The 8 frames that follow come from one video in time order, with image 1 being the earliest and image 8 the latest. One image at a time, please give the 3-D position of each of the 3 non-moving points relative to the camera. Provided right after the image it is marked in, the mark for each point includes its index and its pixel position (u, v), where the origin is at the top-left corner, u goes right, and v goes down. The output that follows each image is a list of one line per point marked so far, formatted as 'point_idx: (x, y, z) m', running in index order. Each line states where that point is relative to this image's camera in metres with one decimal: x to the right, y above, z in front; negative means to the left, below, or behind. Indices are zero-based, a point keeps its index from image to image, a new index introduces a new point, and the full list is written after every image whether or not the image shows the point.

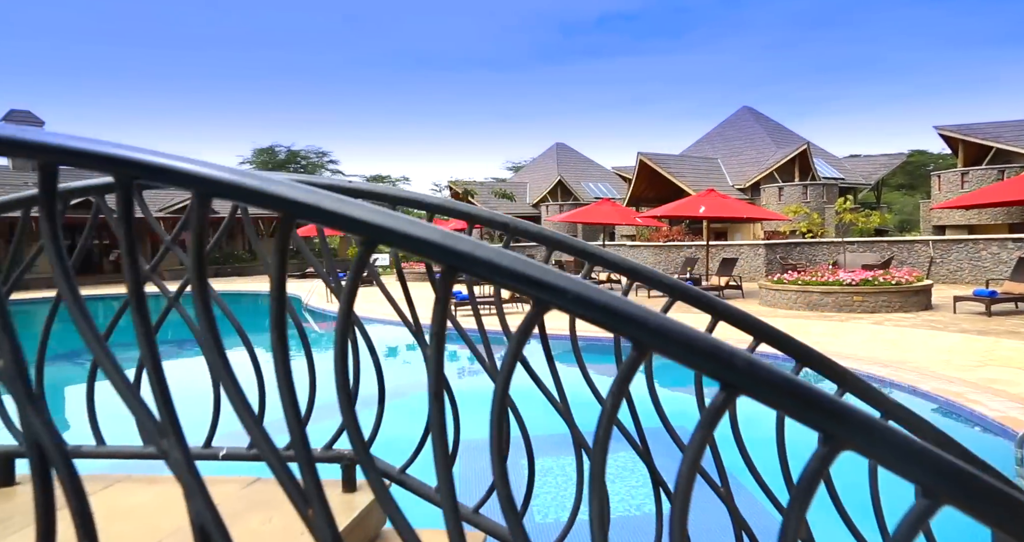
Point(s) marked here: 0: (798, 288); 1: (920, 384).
0: (+6.3, -0.4, +14.2) m
1: (+5.4, -1.5, +8.4) m
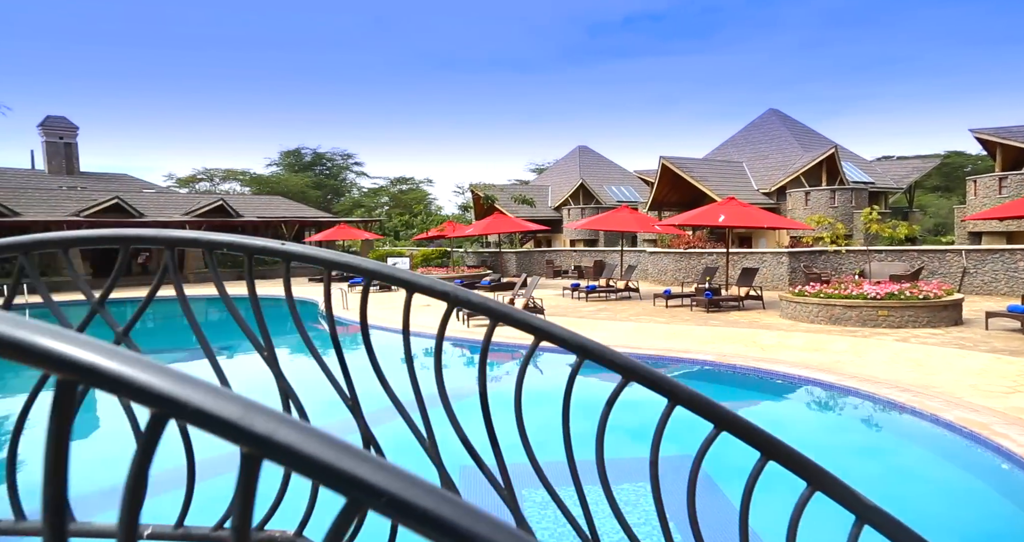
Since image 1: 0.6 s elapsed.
0: (+6.6, -0.6, +13.7) m
1: (+5.4, -1.8, +8.0) m
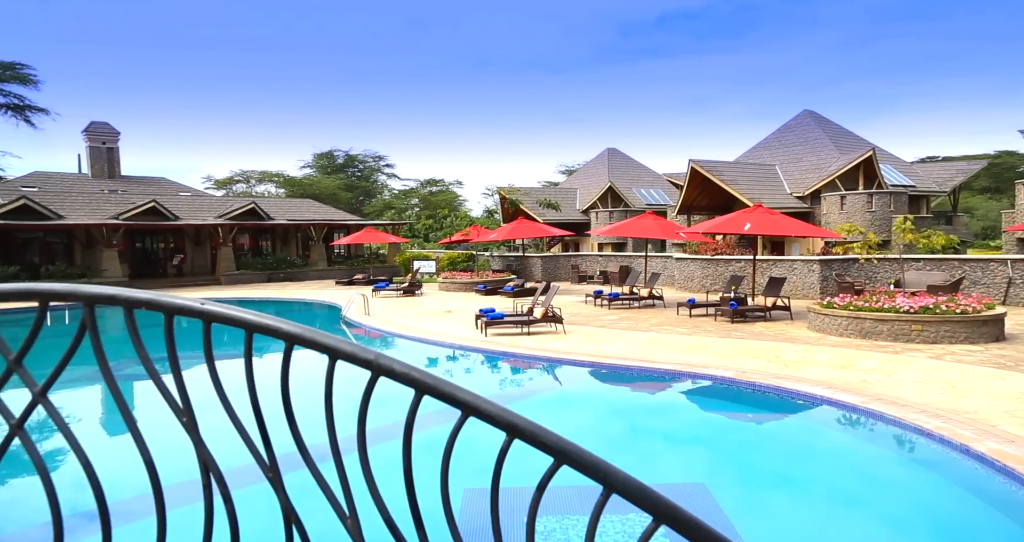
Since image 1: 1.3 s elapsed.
0: (+7.0, -0.9, +13.2) m
1: (+5.5, -2.0, +7.6) m
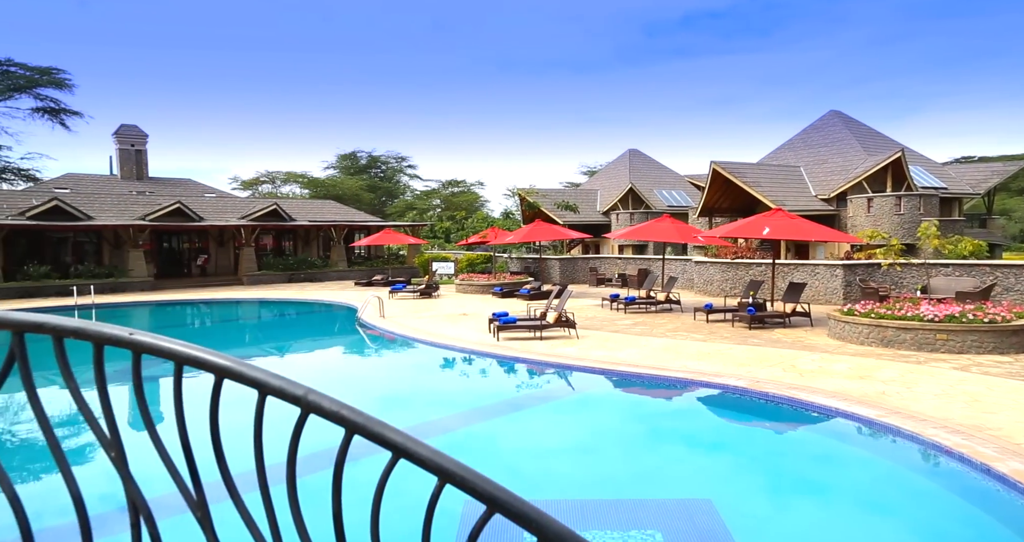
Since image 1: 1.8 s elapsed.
0: (+7.2, -1.0, +12.8) m
1: (+5.4, -2.2, +7.2) m
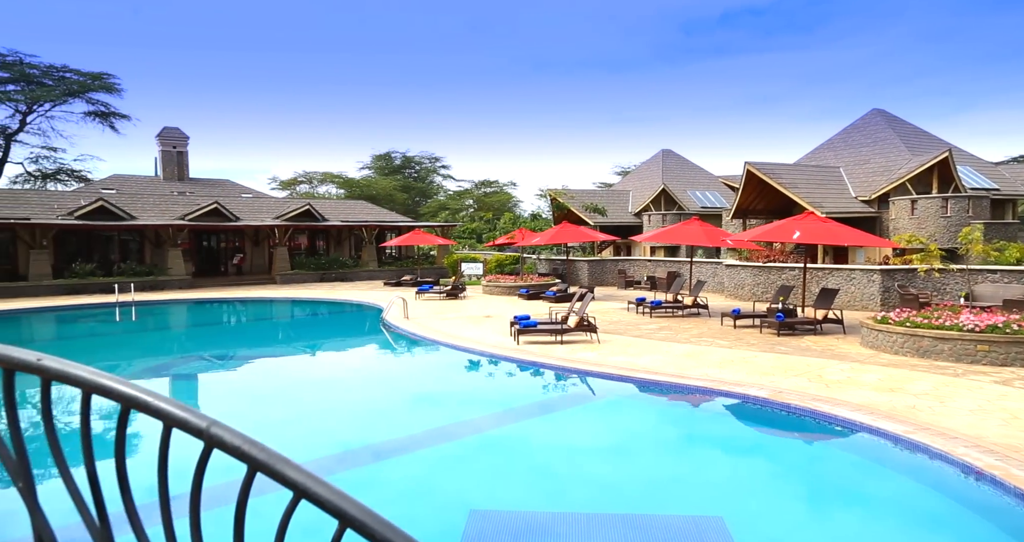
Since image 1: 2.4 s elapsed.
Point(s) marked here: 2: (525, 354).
0: (+7.5, -1.1, +12.2) m
1: (+5.4, -2.3, +6.8) m
2: (+0.3, -1.8, +13.7) m
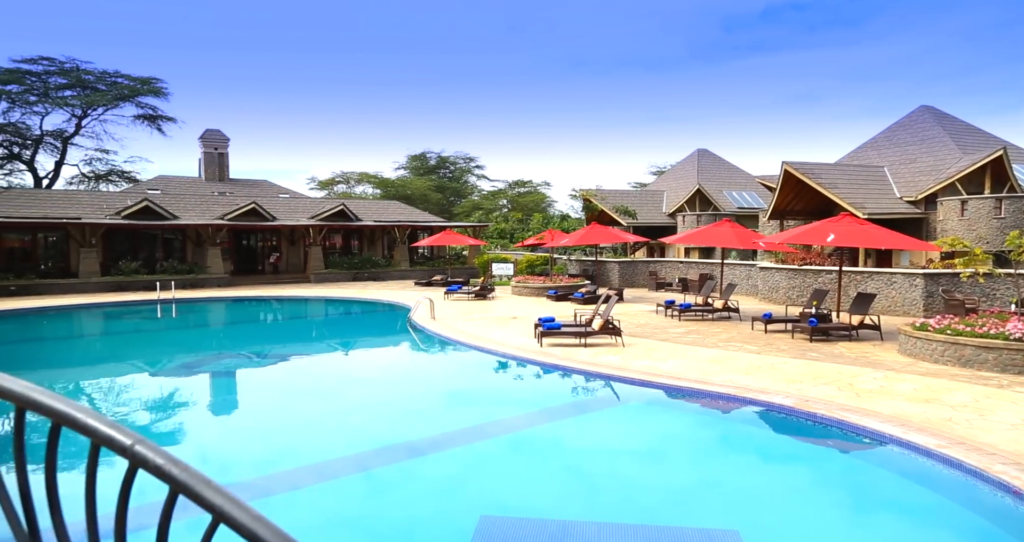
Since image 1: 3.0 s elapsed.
0: (+7.9, -1.2, +11.6) m
1: (+5.5, -2.4, +6.3) m
2: (+0.8, -1.8, +13.6) m
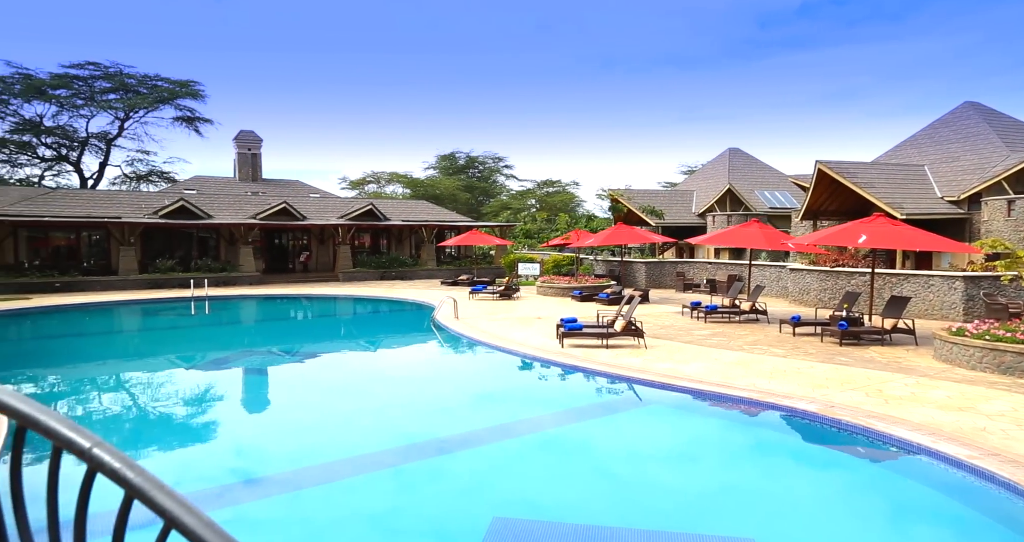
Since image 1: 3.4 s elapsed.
0: (+8.3, -1.3, +11.1) m
1: (+5.5, -2.4, +5.9) m
2: (+1.2, -1.8, +13.4) m
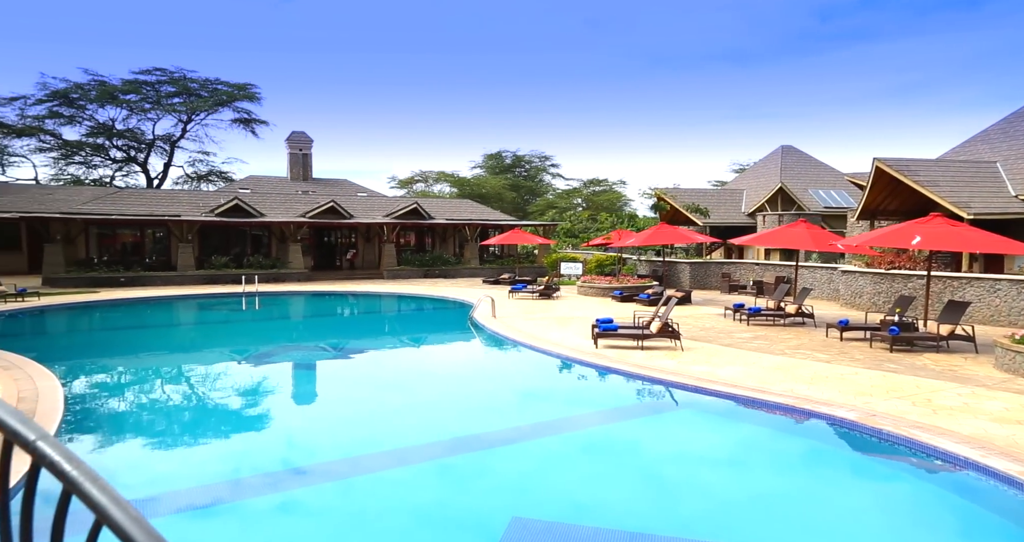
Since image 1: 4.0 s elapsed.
0: (+8.7, -1.3, +10.3) m
1: (+5.6, -2.4, +5.3) m
2: (+1.9, -1.8, +13.2) m
